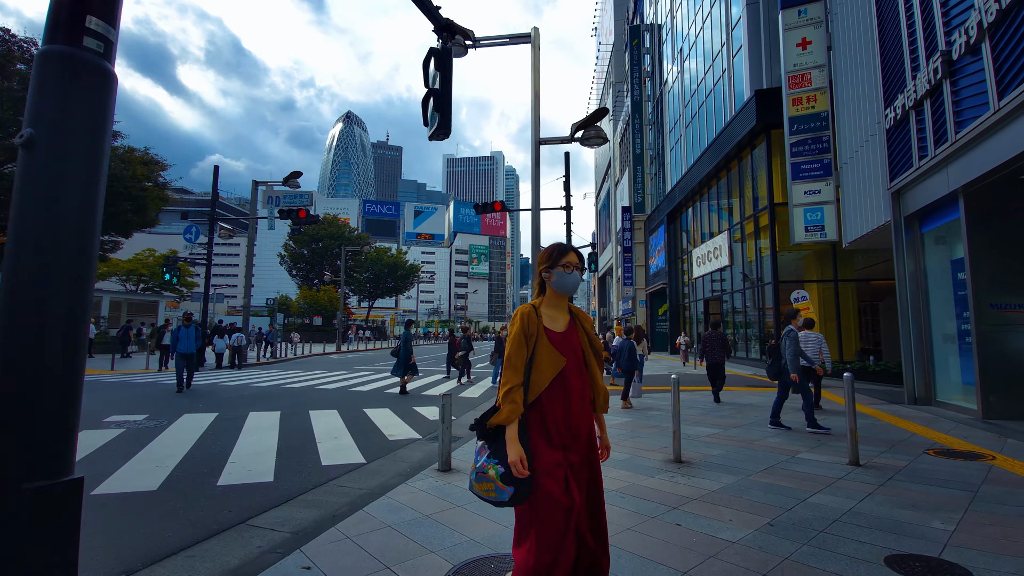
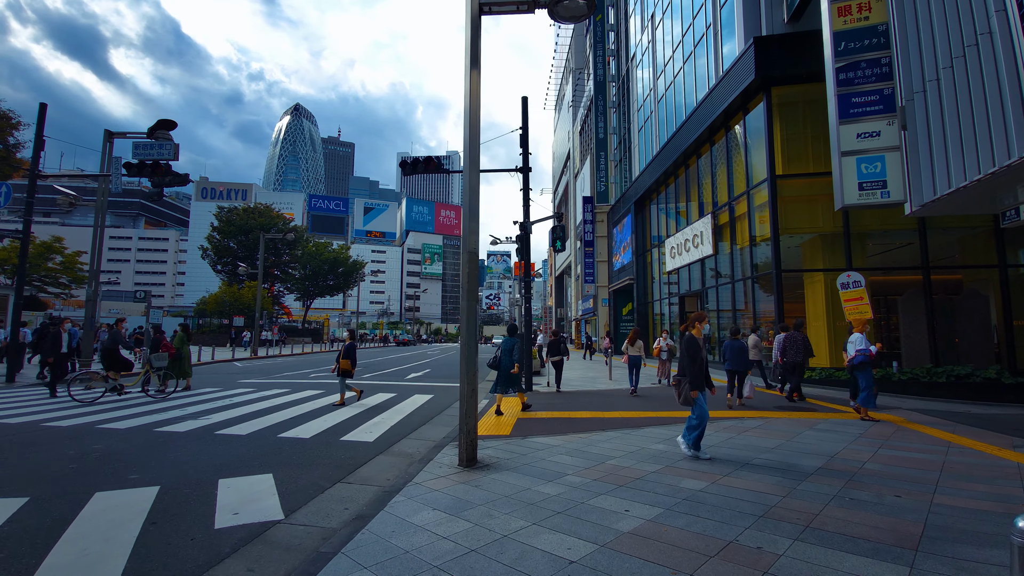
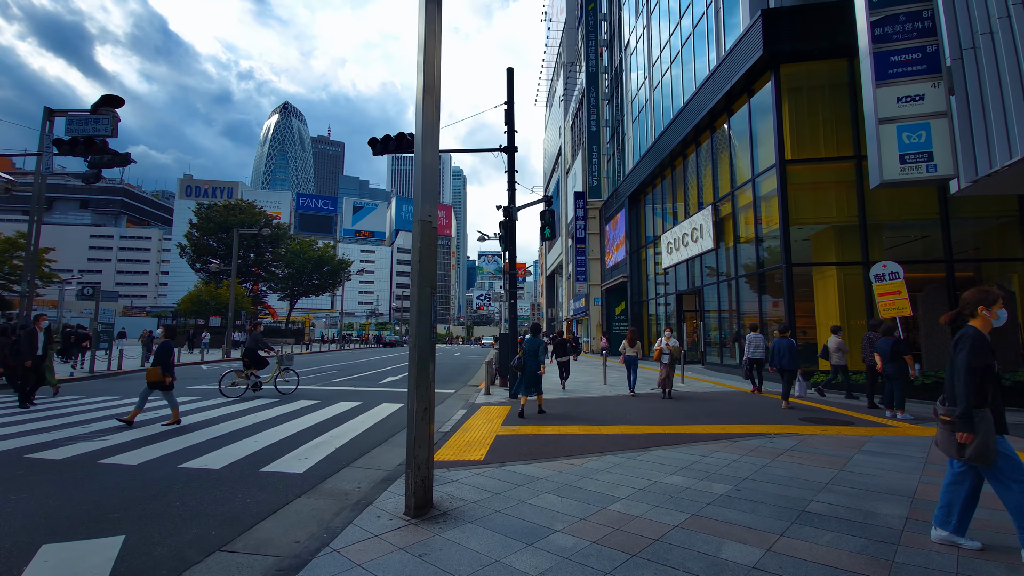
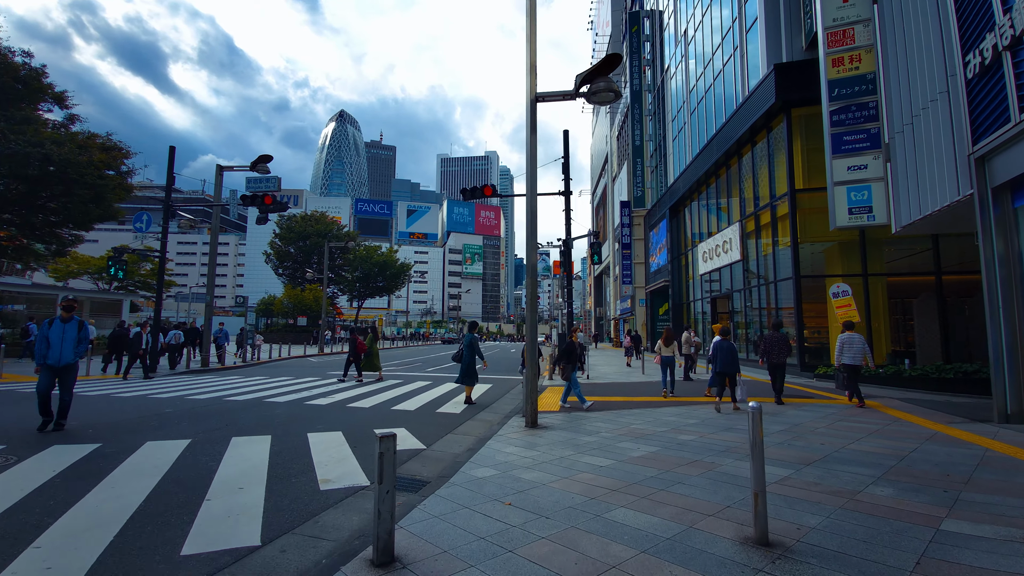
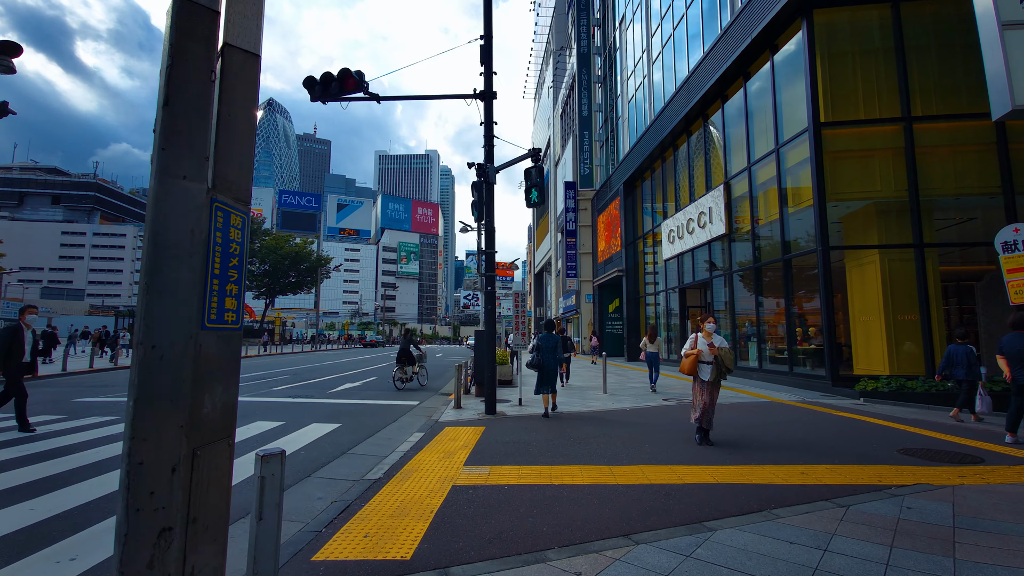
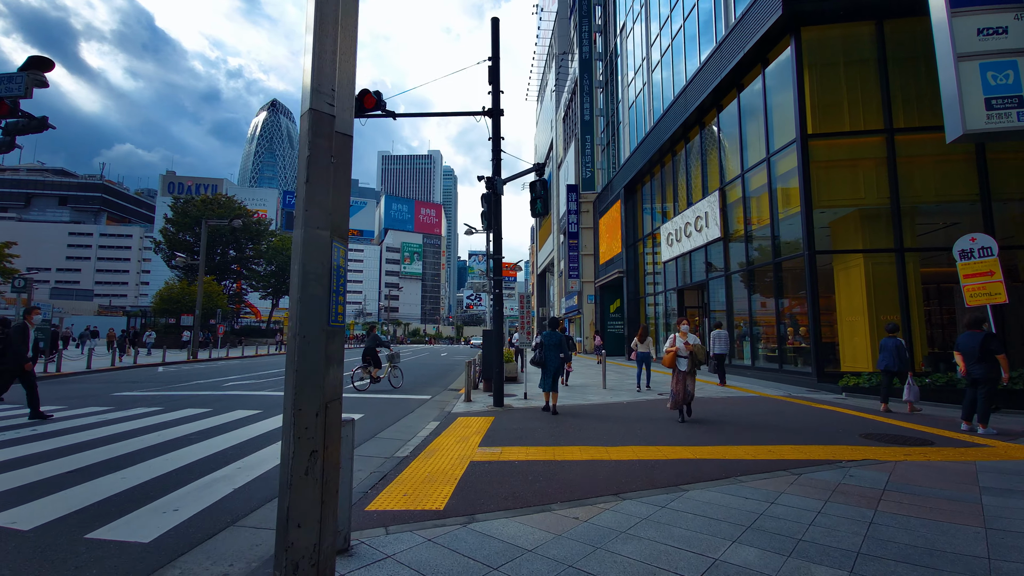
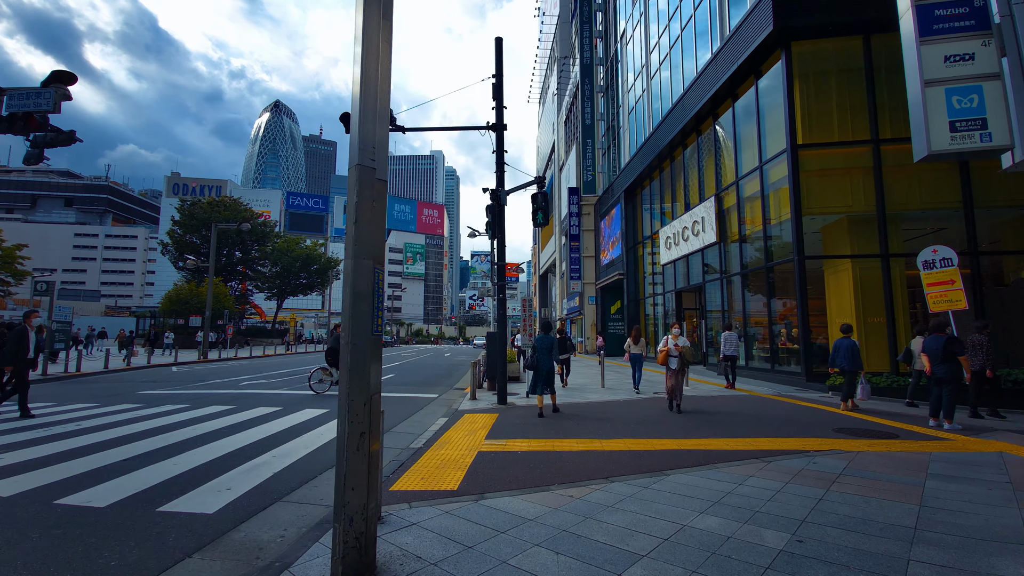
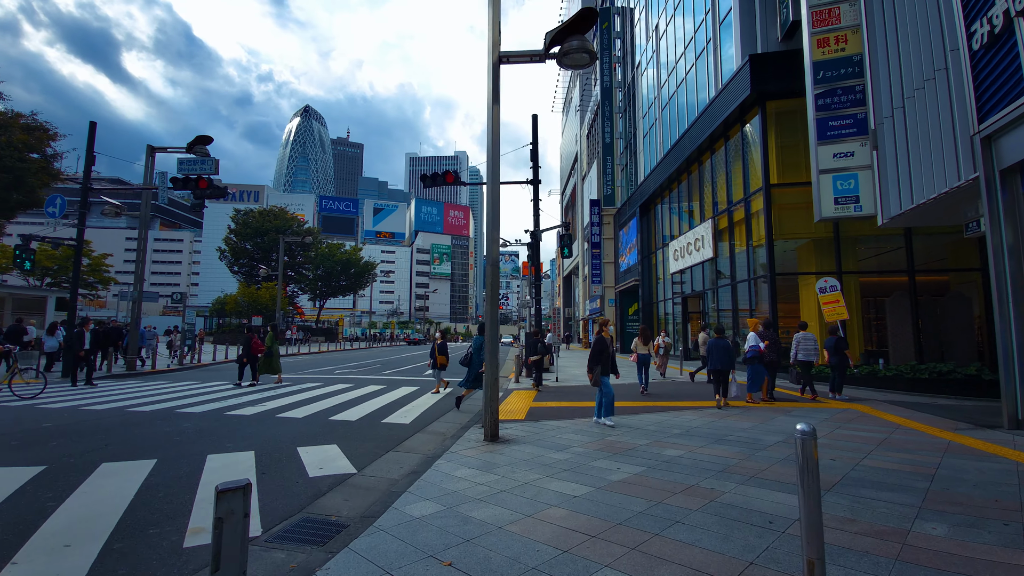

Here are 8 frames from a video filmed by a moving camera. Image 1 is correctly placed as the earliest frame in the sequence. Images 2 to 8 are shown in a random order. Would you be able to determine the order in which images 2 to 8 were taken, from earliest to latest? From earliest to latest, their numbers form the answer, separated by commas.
4, 8, 2, 3, 7, 6, 5
